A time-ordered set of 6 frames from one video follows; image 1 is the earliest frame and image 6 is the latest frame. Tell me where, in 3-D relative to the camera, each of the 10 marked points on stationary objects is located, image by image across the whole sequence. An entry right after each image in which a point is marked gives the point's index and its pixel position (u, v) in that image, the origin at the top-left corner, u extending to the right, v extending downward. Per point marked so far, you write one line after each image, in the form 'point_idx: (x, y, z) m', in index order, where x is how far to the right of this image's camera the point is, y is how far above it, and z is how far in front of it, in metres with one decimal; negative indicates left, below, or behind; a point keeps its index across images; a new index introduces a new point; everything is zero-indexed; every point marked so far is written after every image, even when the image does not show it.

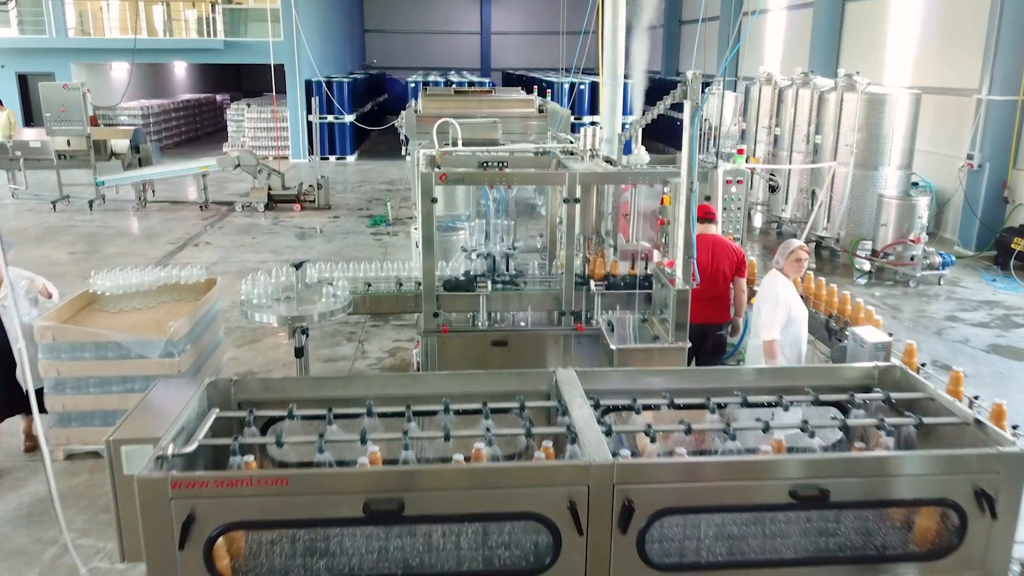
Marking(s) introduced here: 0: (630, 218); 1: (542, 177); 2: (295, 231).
0: (+0.5, +0.3, +4.7) m
1: (+0.1, +0.4, +4.3) m
2: (-1.8, +0.5, +9.4) m
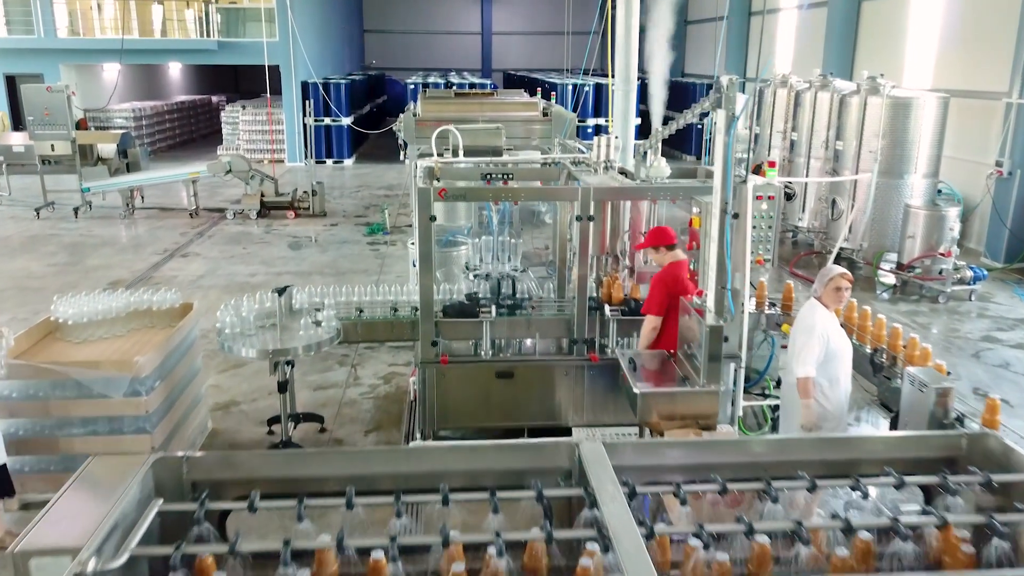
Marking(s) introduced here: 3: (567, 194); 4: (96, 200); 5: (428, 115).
0: (+0.5, +0.2, +4.2) m
1: (+0.1, +0.3, +3.9) m
2: (-1.7, +0.4, +8.9) m
3: (+0.2, +0.3, +3.9) m
4: (-3.9, +0.8, +10.7) m
5: (-0.6, +1.2, +7.9) m
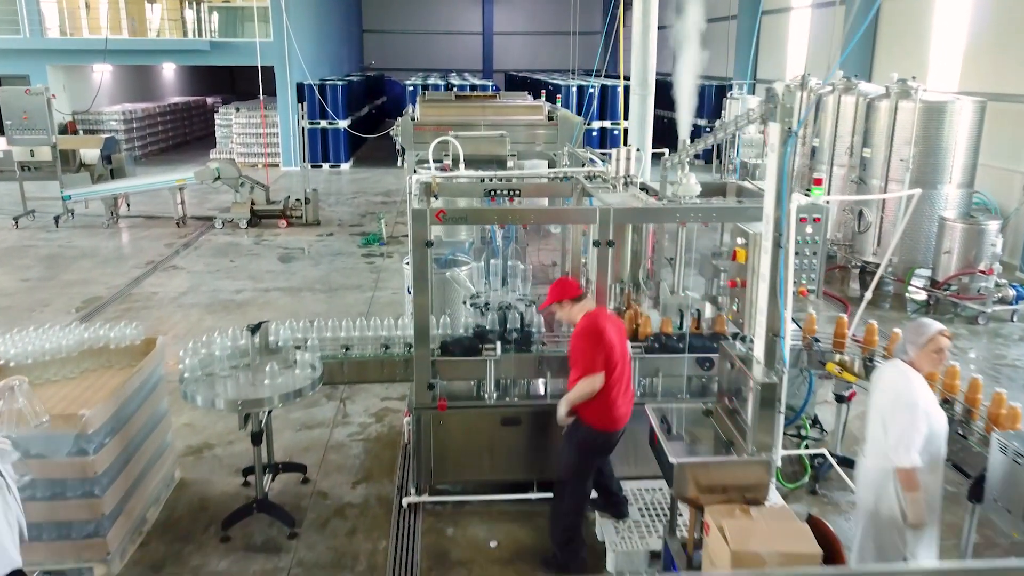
0: (+0.5, +0.1, +3.7) m
1: (+0.2, +0.2, +3.4) m
2: (-1.7, +0.3, +8.4) m
3: (+0.2, +0.2, +3.4) m
4: (-3.9, +0.7, +10.2) m
5: (-0.6, +1.1, +7.4) m
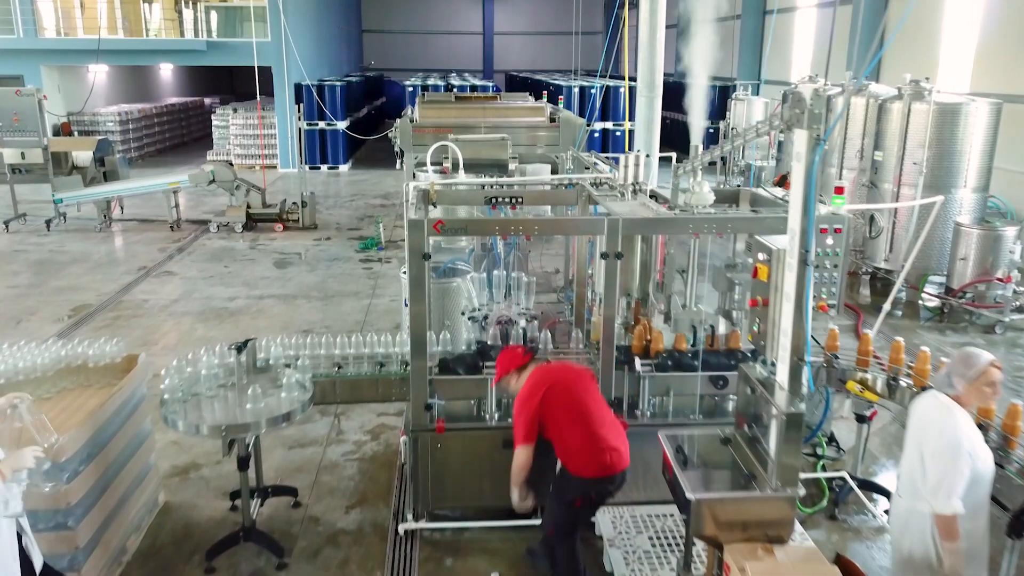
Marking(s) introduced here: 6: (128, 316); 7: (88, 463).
0: (+0.5, 0.0, +3.5) m
1: (+0.2, +0.2, +3.2) m
2: (-1.7, +0.2, +8.2) m
3: (+0.2, +0.2, +3.2) m
4: (-3.9, +0.7, +10.0) m
5: (-0.5, +1.1, +7.2) m
6: (-2.1, -0.2, +6.4) m
7: (-1.1, -0.4, +2.9) m
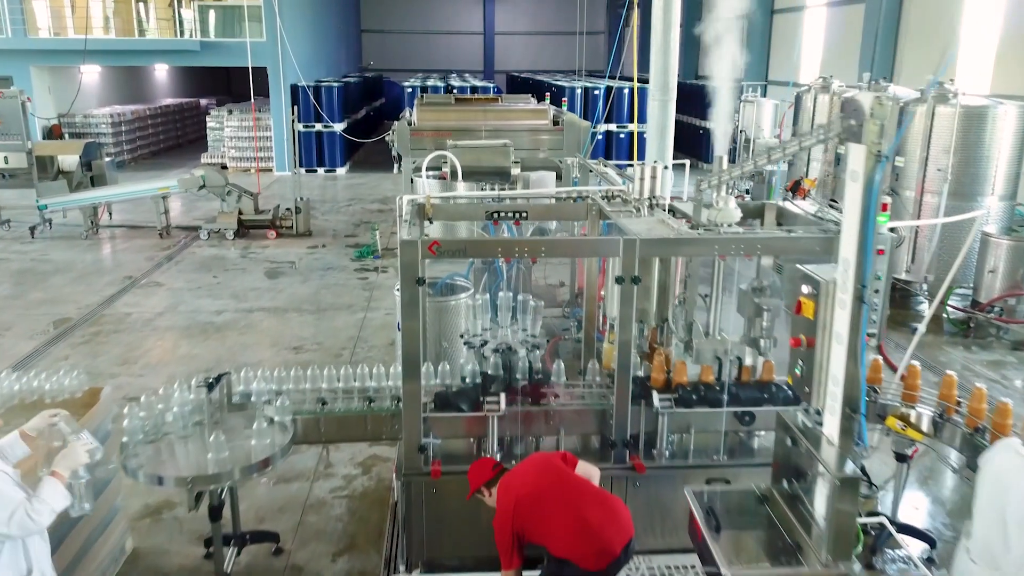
0: (+0.5, 0.0, +3.2) m
1: (+0.2, +0.1, +2.9) m
2: (-1.7, +0.1, +7.9) m
3: (+0.2, +0.1, +2.9) m
4: (-3.8, +0.6, +9.7) m
5: (-0.5, +1.0, +6.9) m
6: (-2.1, -0.2, +6.0) m
7: (-1.1, -0.5, +2.6) m
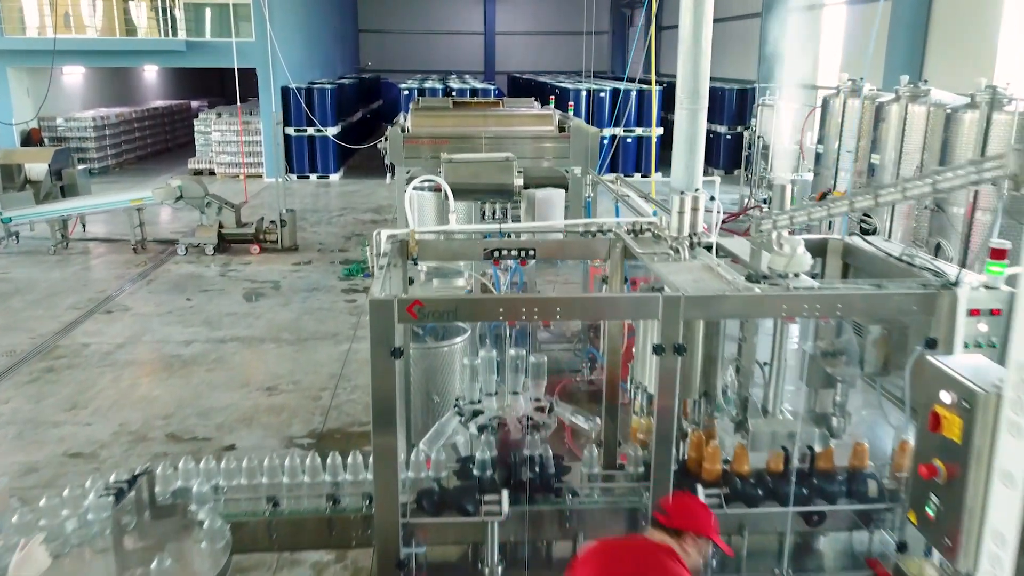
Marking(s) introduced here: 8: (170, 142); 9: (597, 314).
0: (+0.6, -0.2, +2.5) m
1: (+0.2, 0.0, +2.2) m
2: (-1.7, 0.0, +7.2) m
3: (+0.2, 0.0, +2.2) m
4: (-3.8, +0.5, +9.0) m
5: (-0.5, +0.8, +6.2) m
6: (-2.1, -0.4, +5.4) m
7: (-1.1, -0.7, +1.9) m
8: (-5.2, +2.2, +17.5) m
9: (+0.2, 0.0, +2.2) m
